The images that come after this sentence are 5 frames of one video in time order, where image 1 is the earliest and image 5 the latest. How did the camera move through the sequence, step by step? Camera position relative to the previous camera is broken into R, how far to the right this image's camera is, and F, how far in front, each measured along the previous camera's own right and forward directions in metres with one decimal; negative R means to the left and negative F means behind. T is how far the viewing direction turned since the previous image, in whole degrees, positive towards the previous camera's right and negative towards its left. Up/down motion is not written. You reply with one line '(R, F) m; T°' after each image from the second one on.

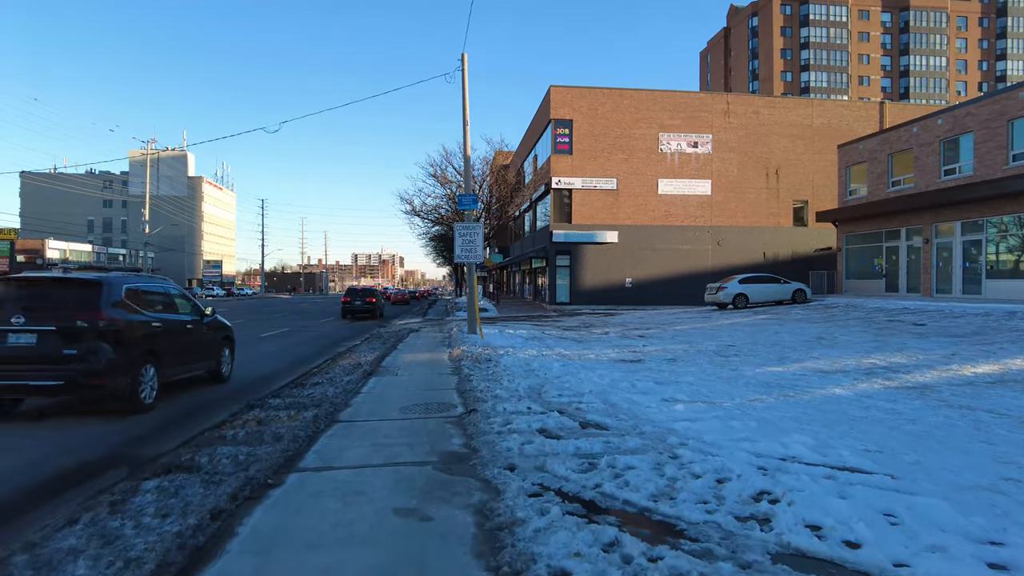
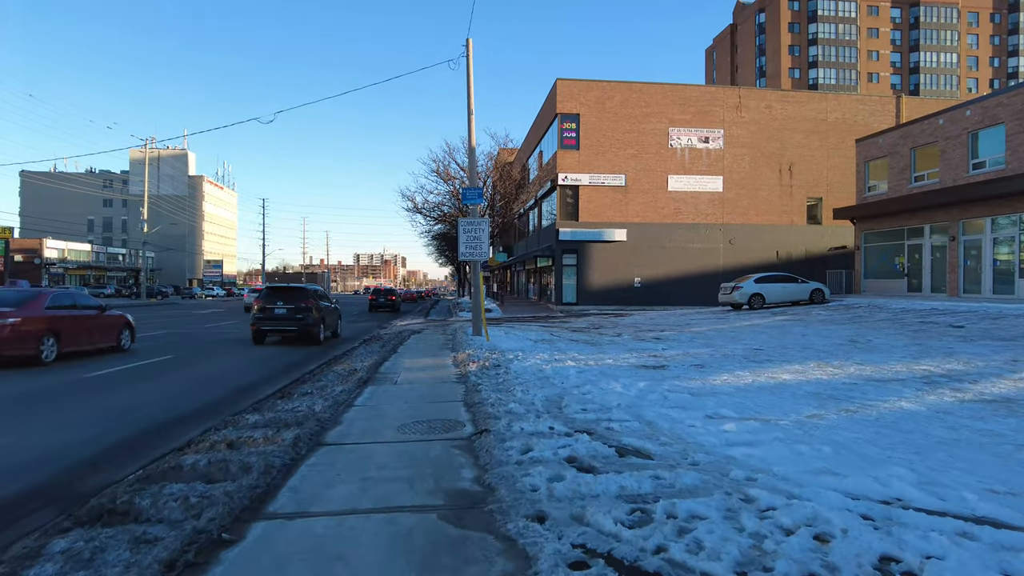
(-0.1, +1.0) m; 0°
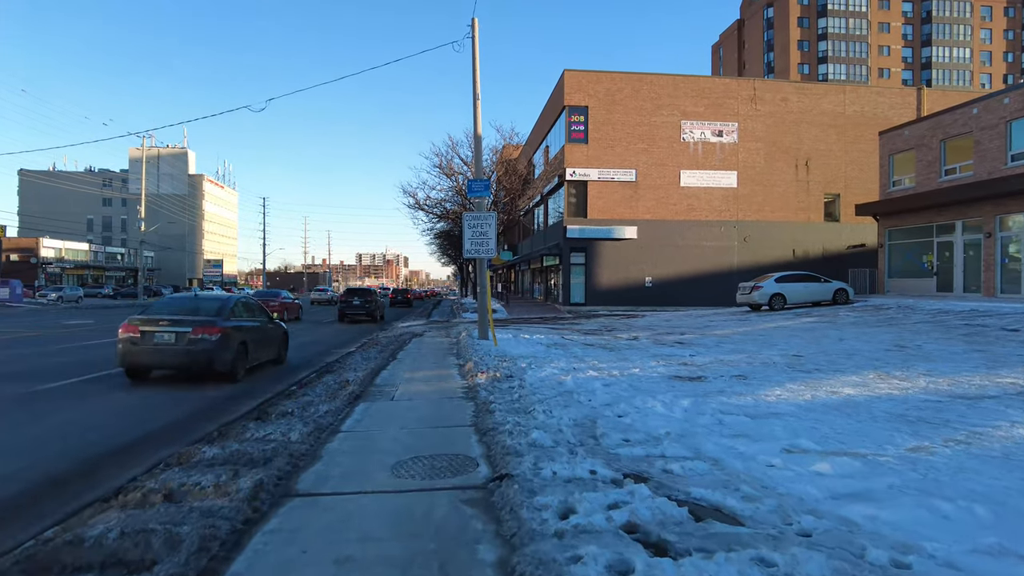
(-0.2, +1.2) m; 0°
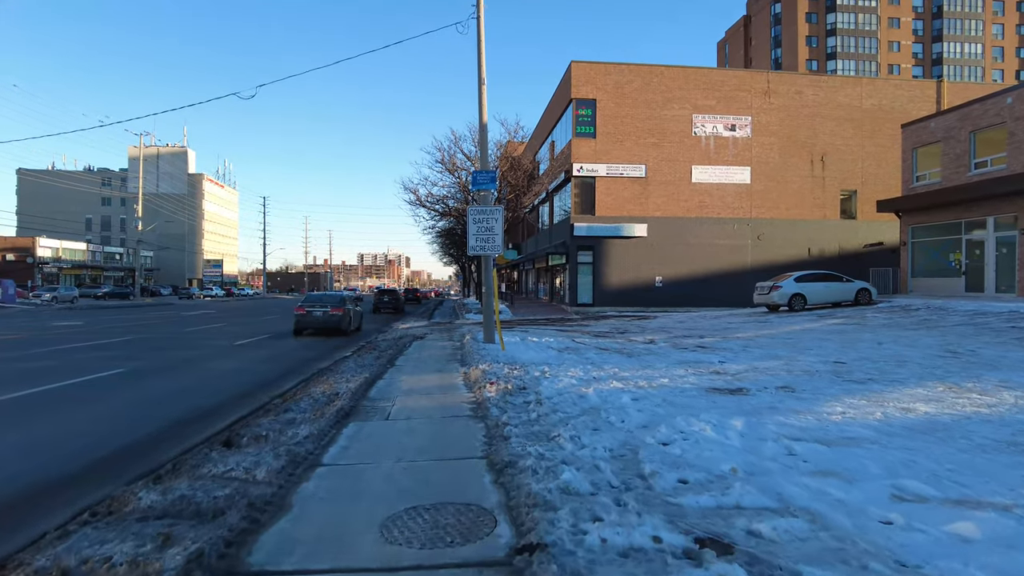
(-0.1, +1.1) m; 0°
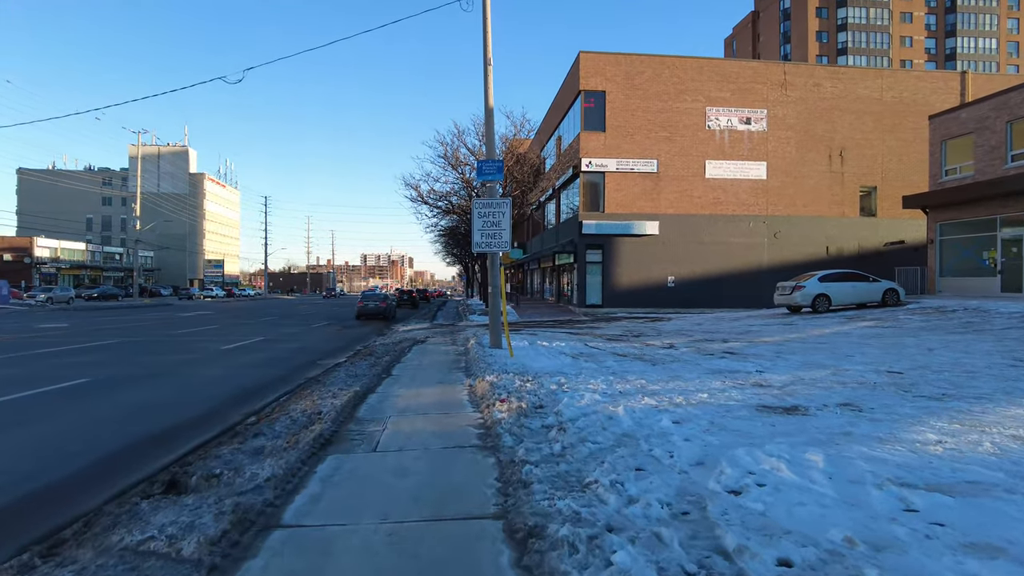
(-0.1, +1.2) m; 0°
